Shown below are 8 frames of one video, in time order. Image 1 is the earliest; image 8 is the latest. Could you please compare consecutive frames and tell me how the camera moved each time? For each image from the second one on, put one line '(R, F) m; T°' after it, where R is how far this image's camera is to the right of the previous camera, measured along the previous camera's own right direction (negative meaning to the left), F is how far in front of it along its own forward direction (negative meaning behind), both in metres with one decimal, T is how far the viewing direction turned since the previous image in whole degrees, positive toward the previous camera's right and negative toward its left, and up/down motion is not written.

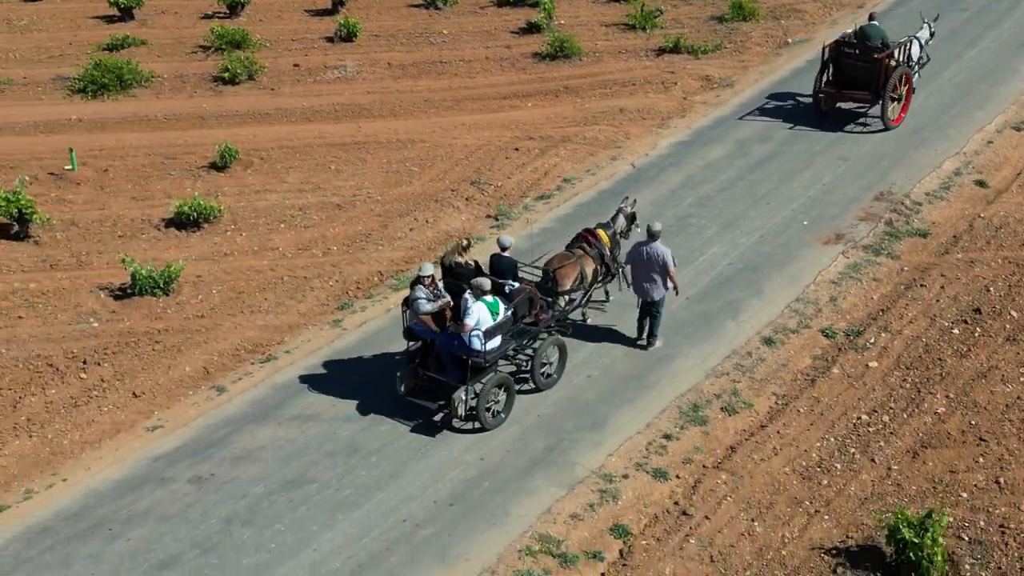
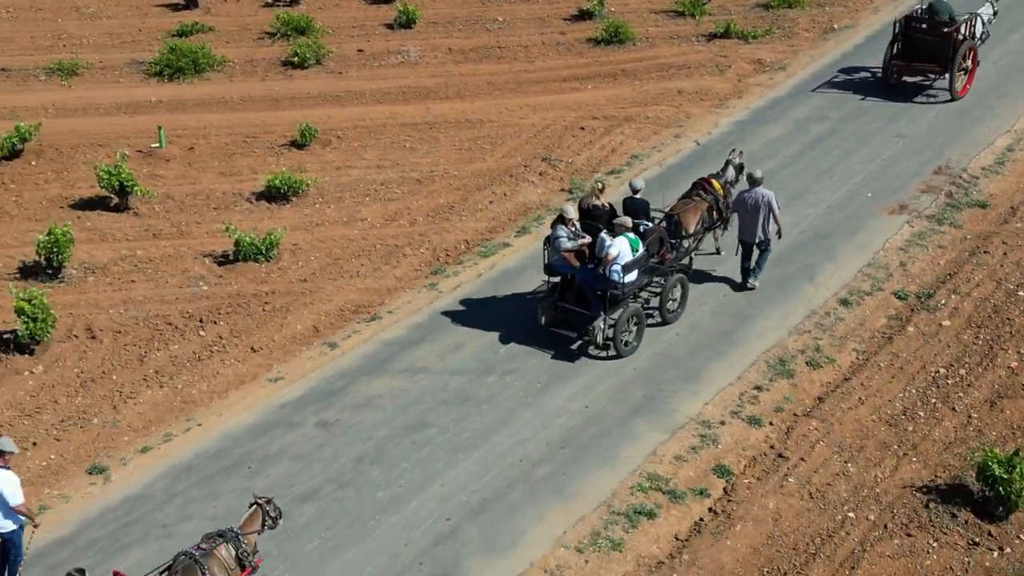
(-1.5, -0.8) m; 0°
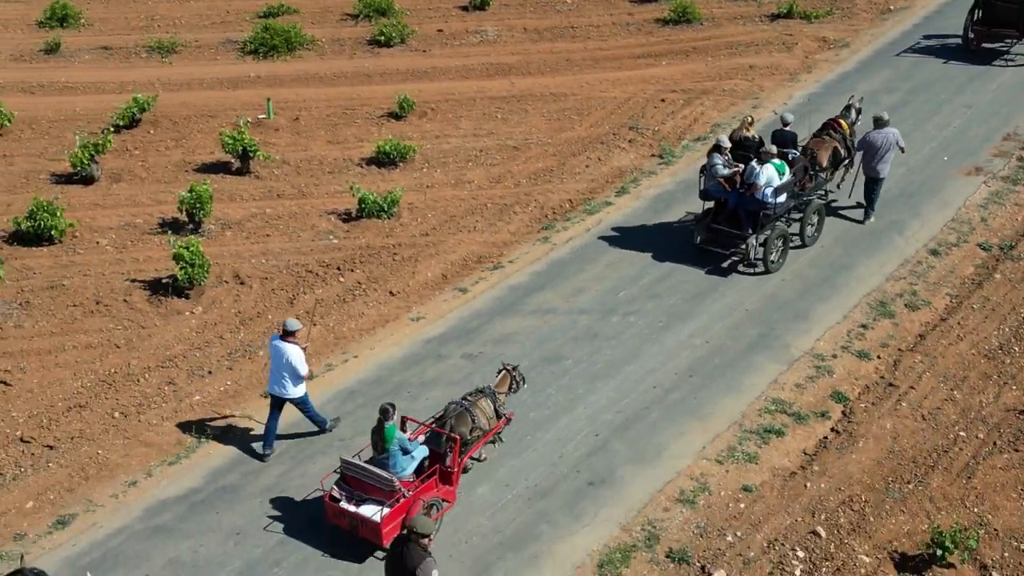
(-2.0, -1.1) m; 0°
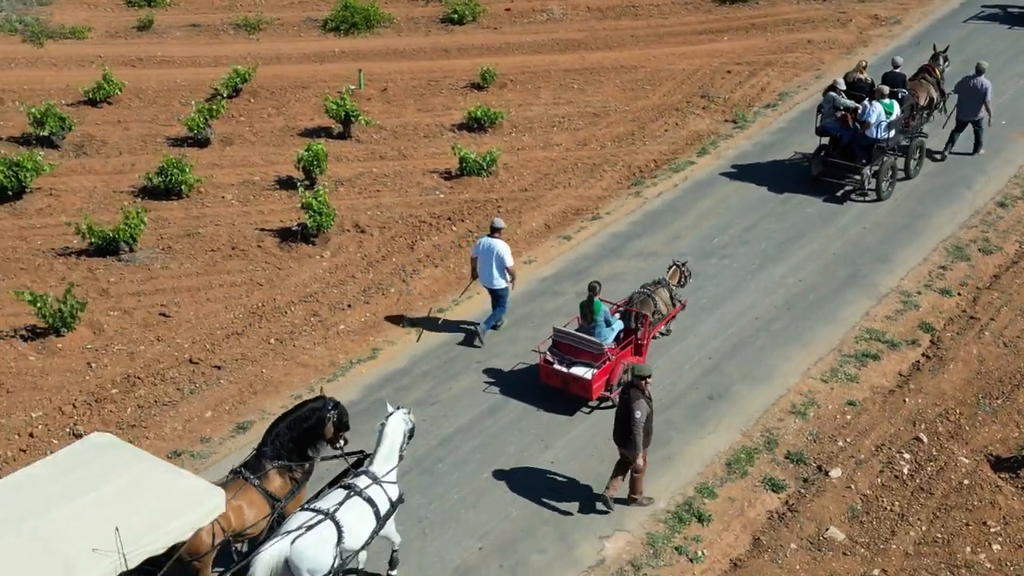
(-1.8, -1.2) m; 0°
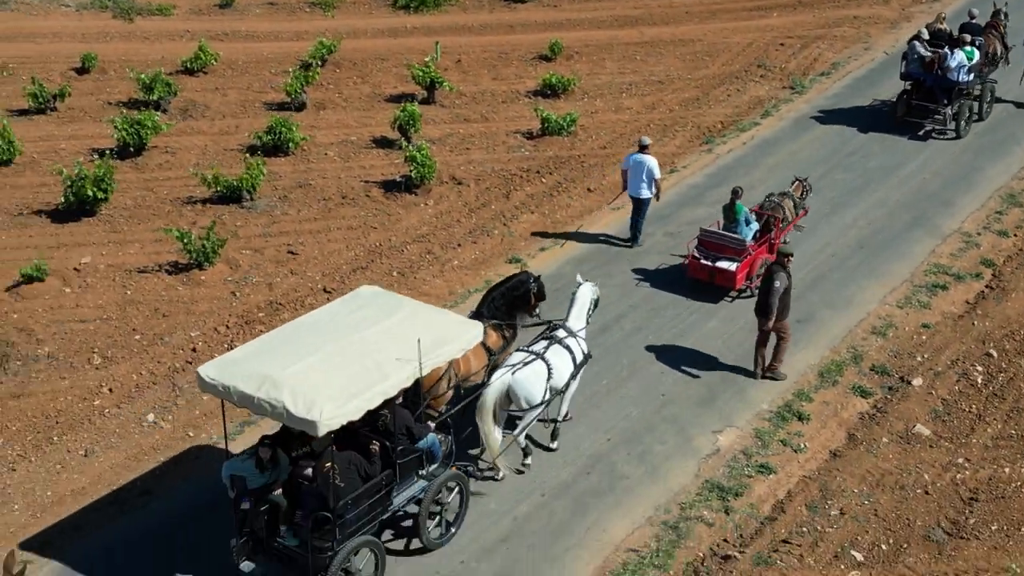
(-1.7, -1.4) m; 0°
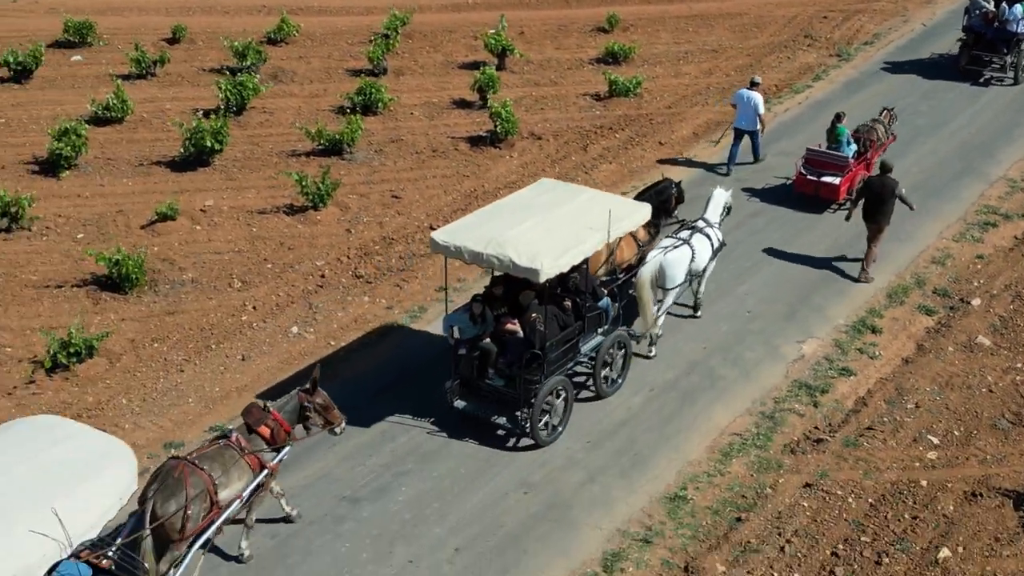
(-1.6, -1.5) m; 0°
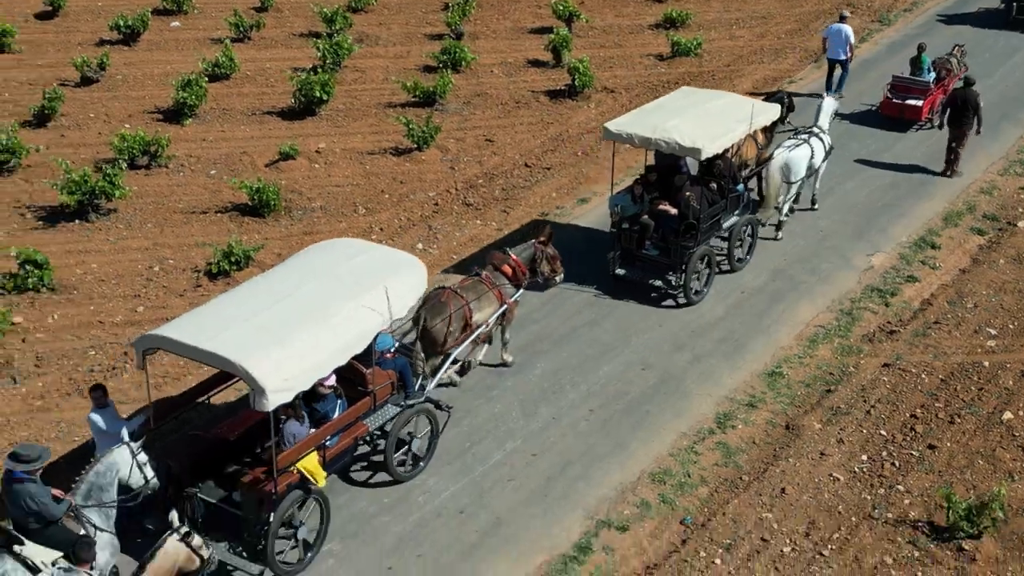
(-1.8, -1.8) m; 0°
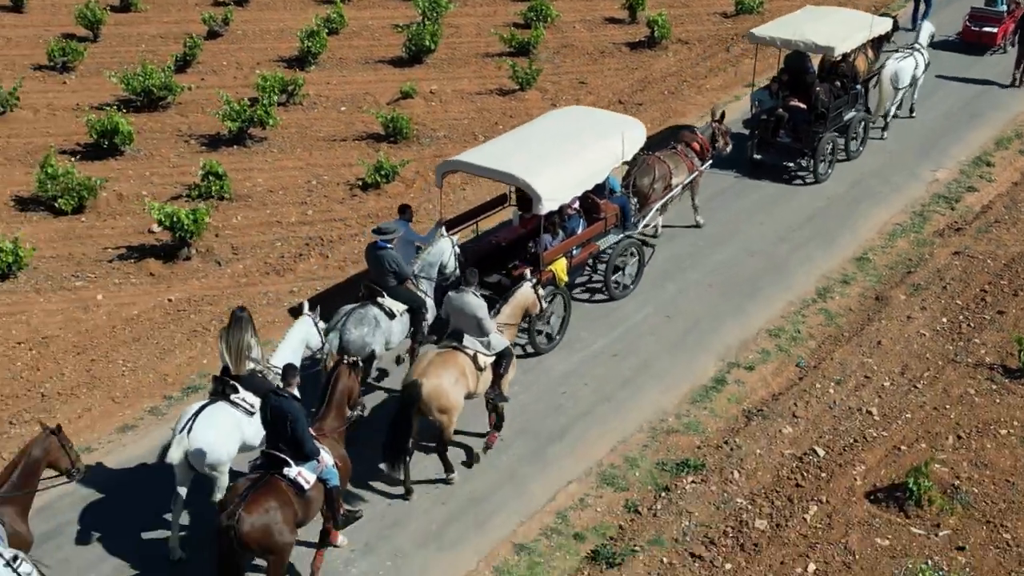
(-2.2, -2.2) m; 0°
